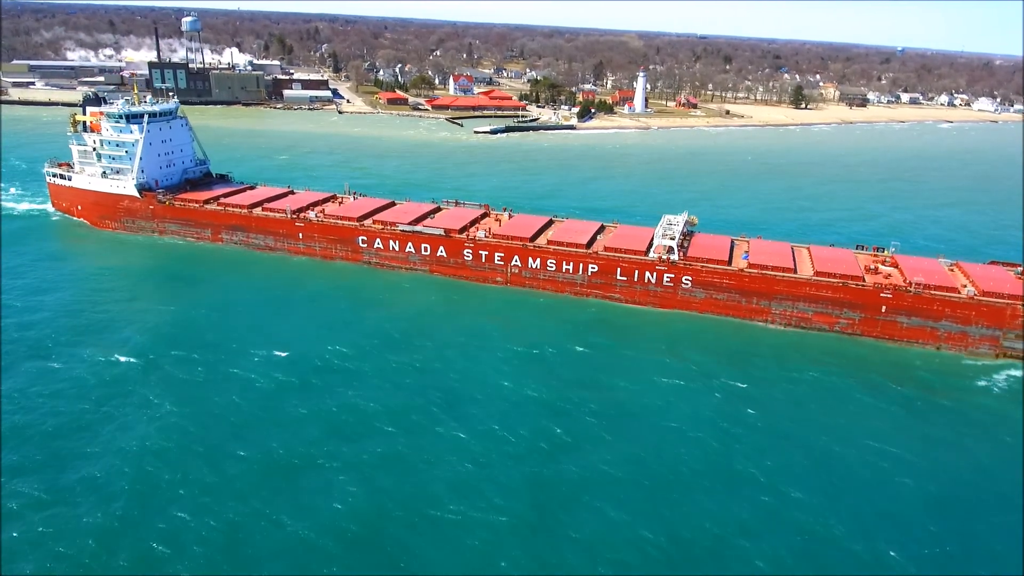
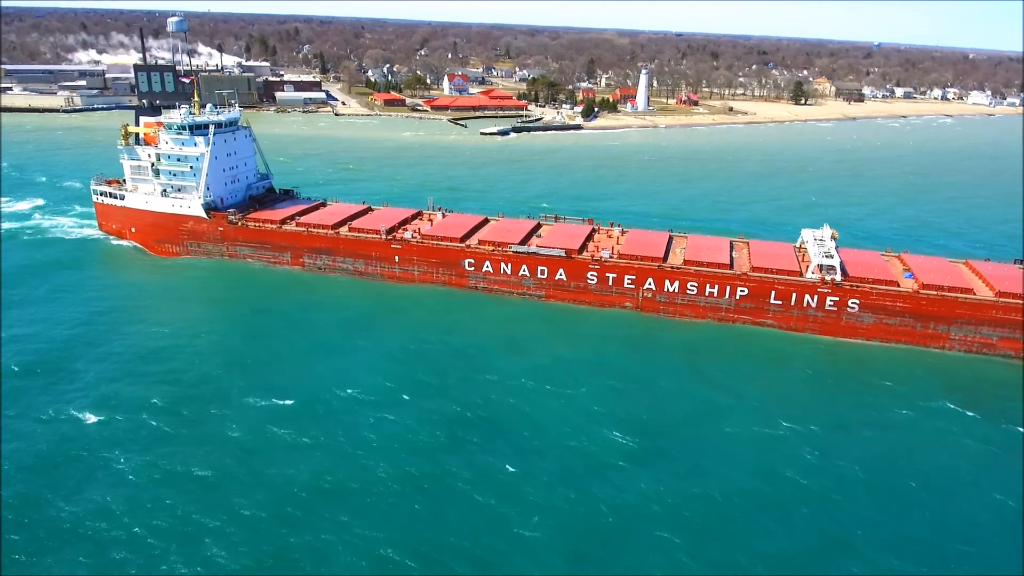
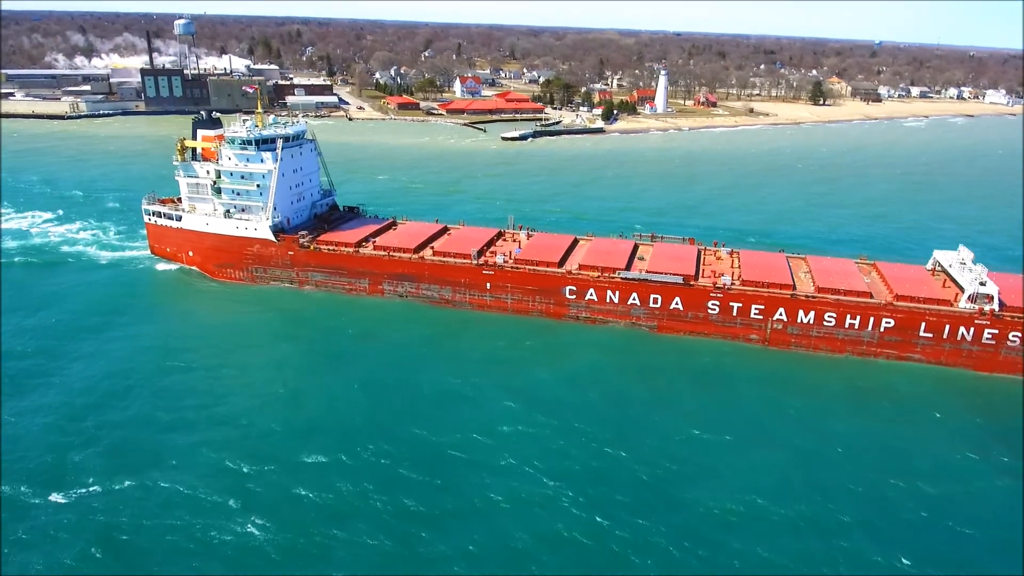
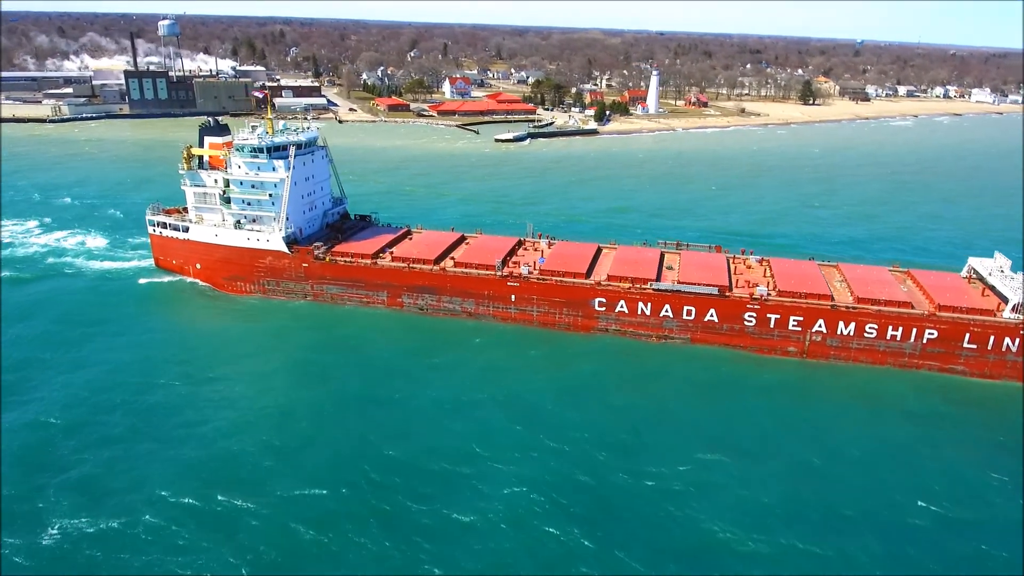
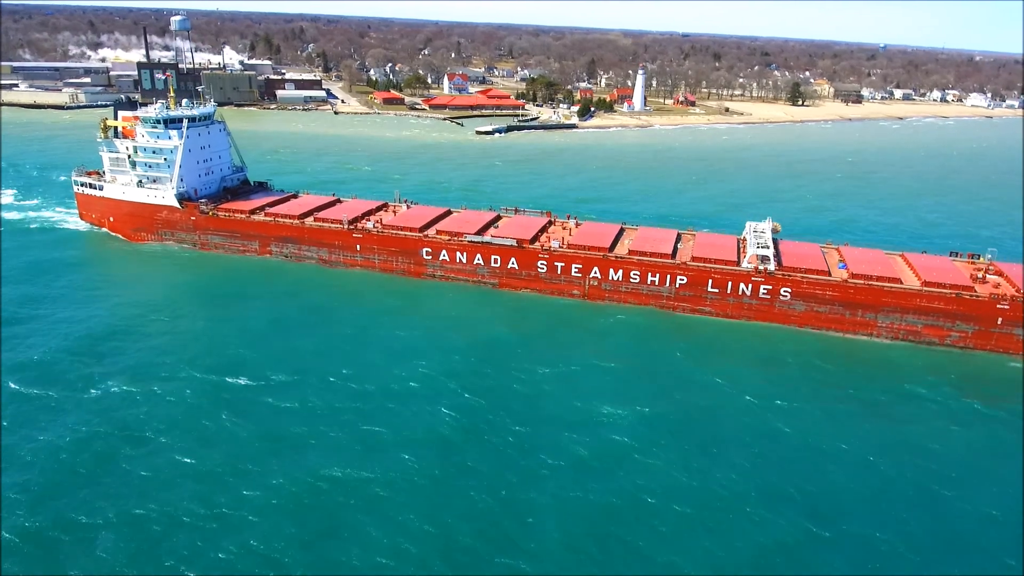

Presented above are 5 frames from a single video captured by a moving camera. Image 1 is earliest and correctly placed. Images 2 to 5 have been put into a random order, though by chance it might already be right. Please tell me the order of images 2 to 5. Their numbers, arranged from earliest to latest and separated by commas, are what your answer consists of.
5, 2, 3, 4
